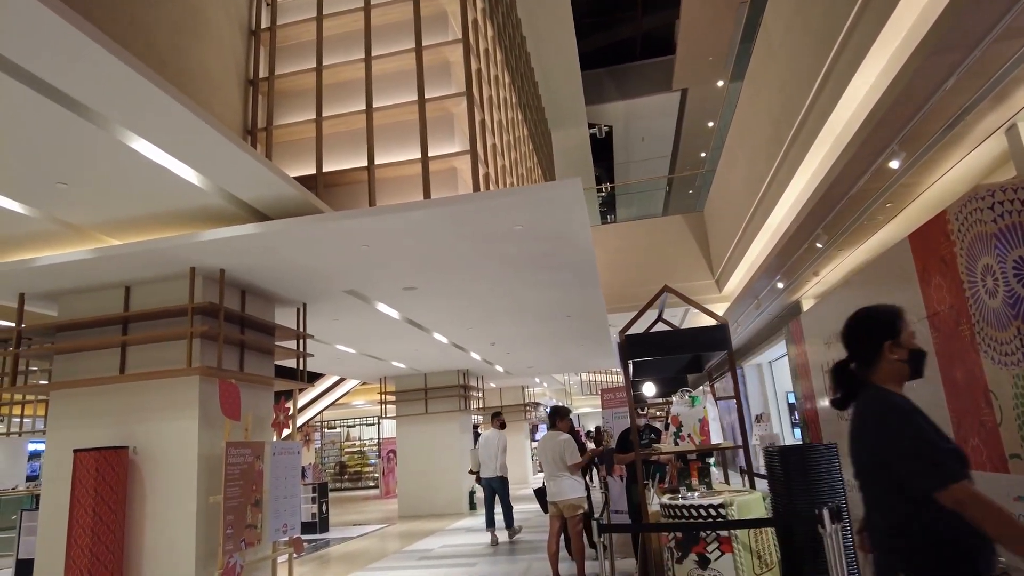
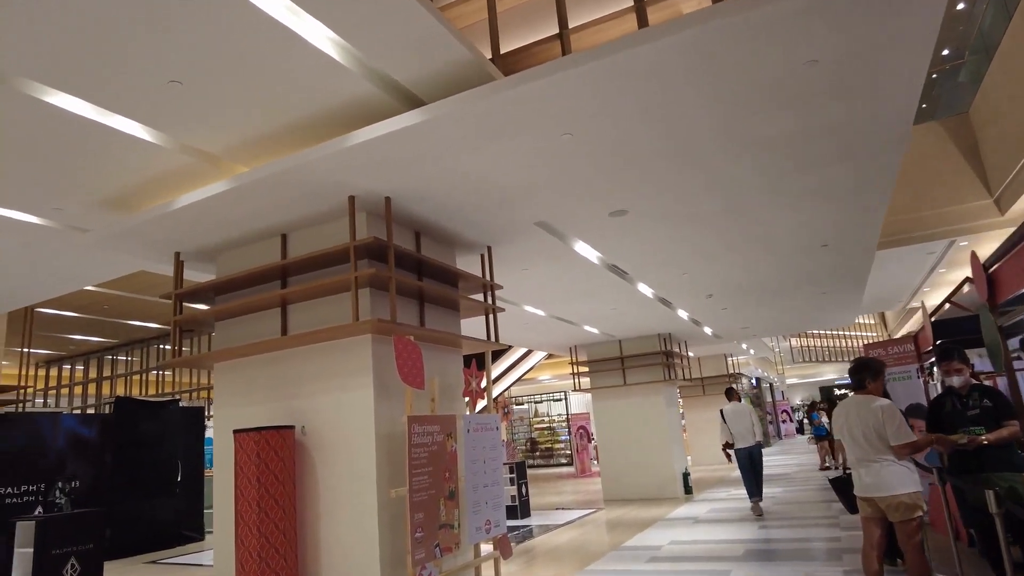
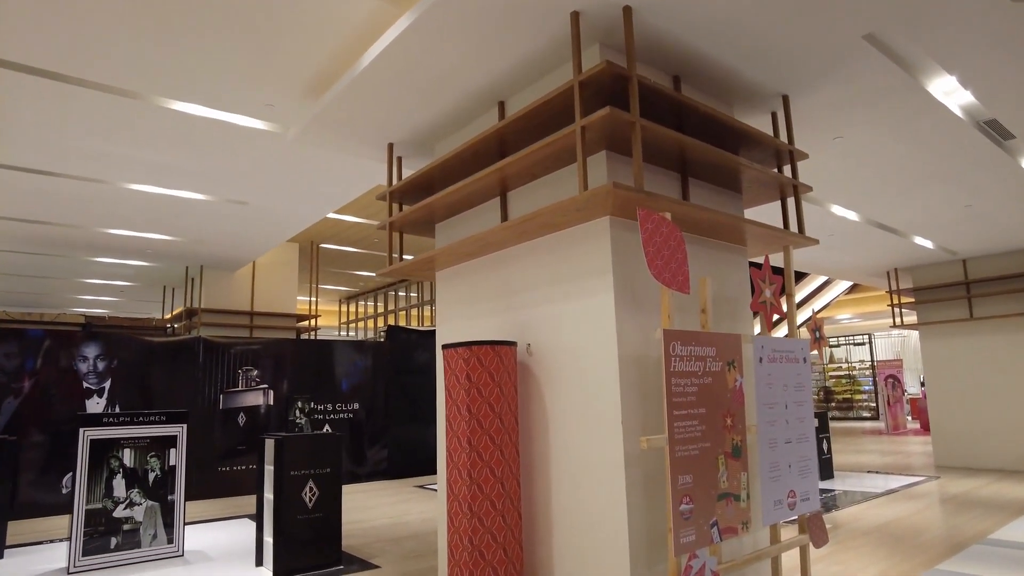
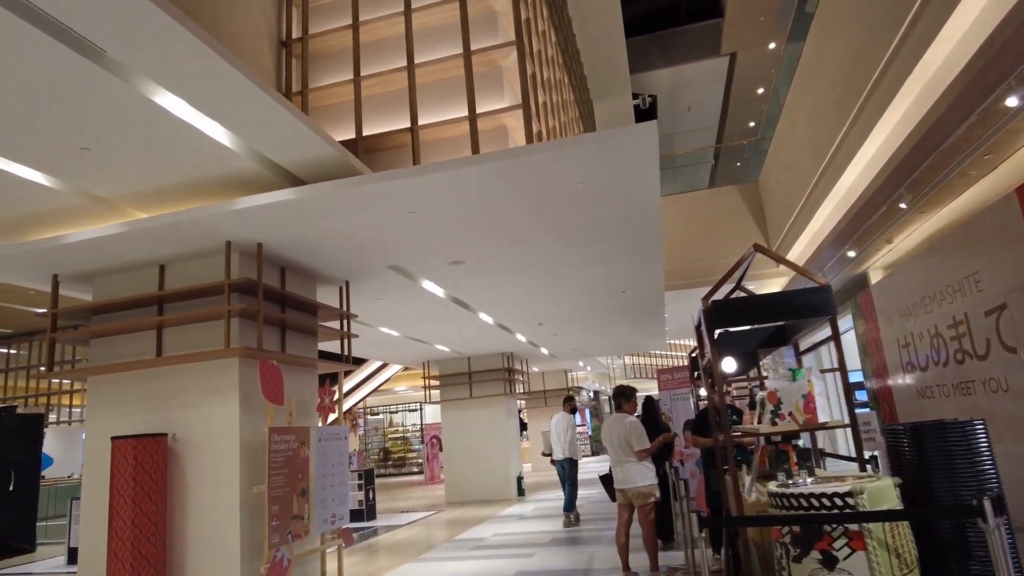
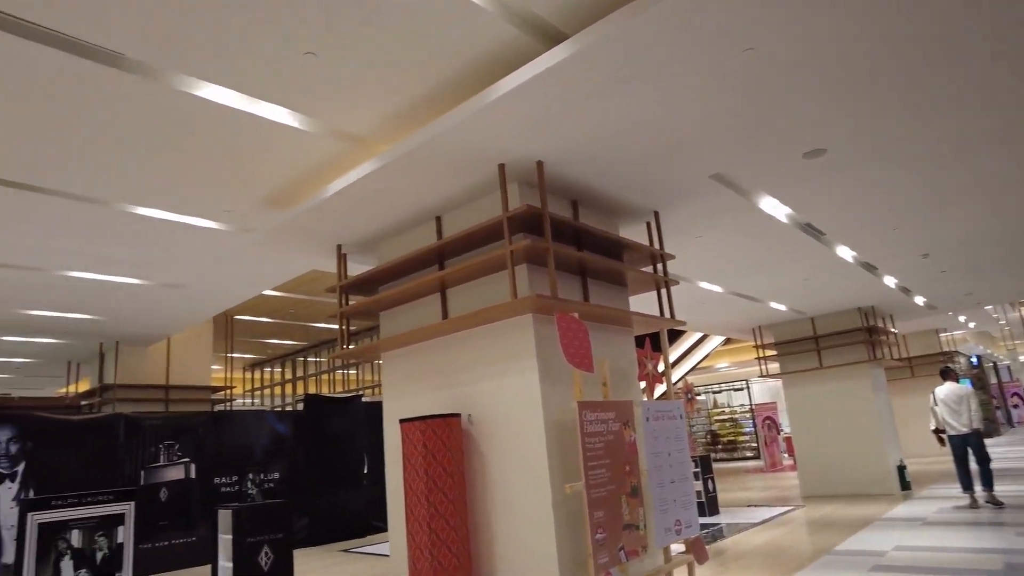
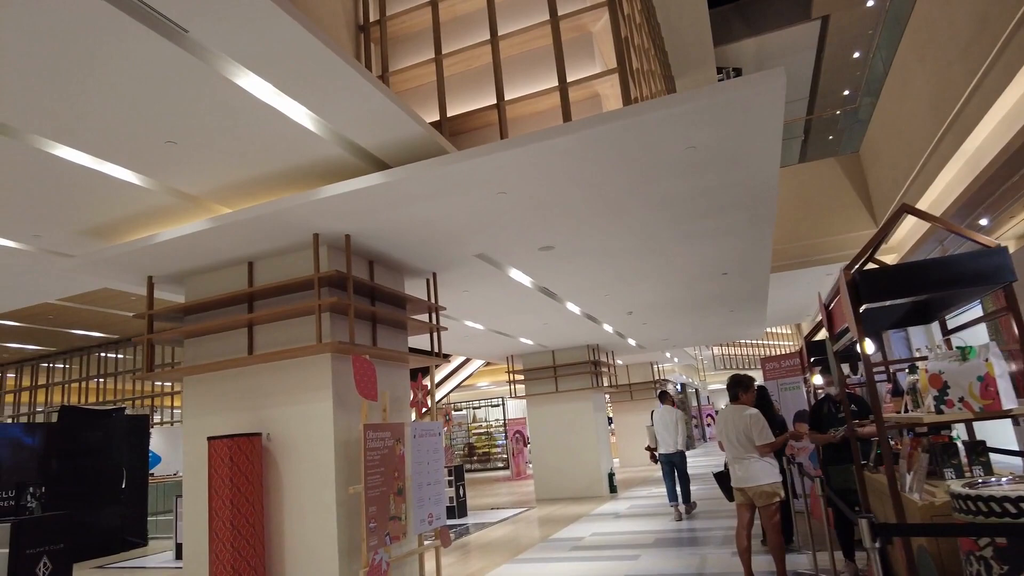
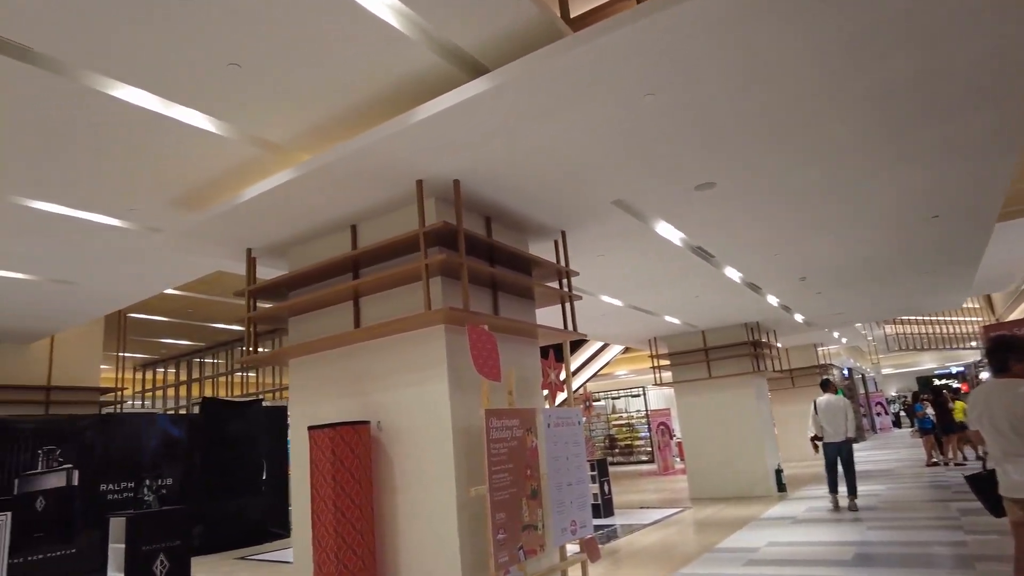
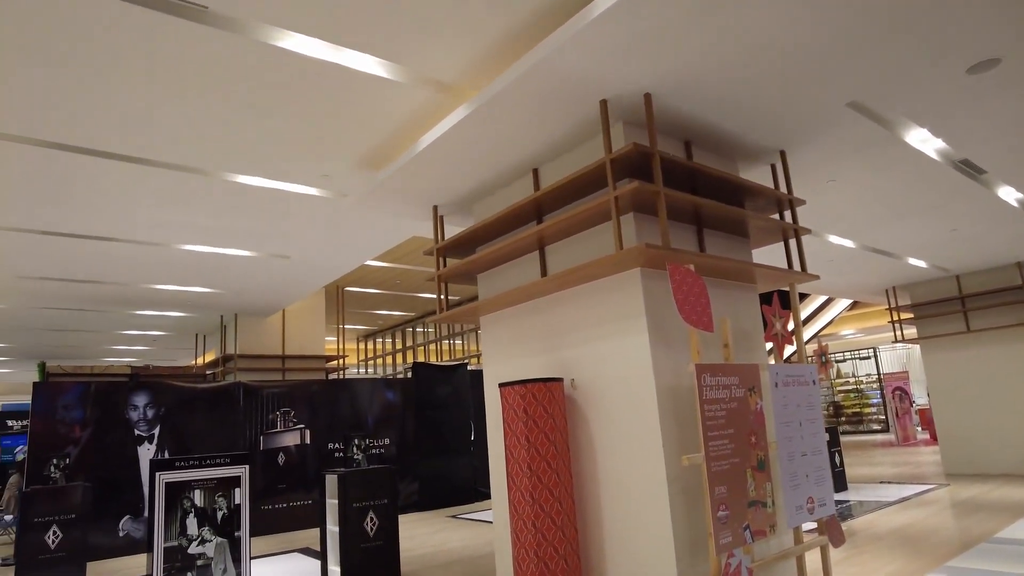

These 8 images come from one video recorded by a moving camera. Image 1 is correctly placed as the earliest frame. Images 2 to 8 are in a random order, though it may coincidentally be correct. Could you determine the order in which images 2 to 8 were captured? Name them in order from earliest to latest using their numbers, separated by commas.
4, 6, 2, 7, 5, 8, 3
